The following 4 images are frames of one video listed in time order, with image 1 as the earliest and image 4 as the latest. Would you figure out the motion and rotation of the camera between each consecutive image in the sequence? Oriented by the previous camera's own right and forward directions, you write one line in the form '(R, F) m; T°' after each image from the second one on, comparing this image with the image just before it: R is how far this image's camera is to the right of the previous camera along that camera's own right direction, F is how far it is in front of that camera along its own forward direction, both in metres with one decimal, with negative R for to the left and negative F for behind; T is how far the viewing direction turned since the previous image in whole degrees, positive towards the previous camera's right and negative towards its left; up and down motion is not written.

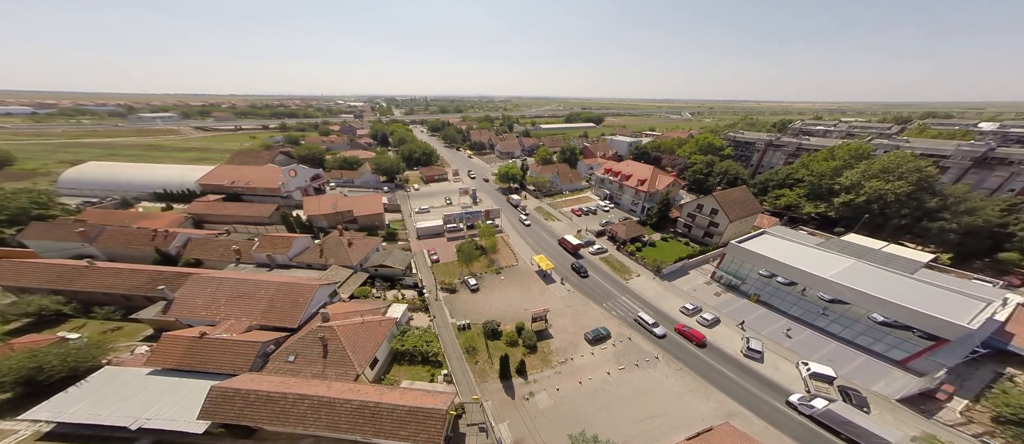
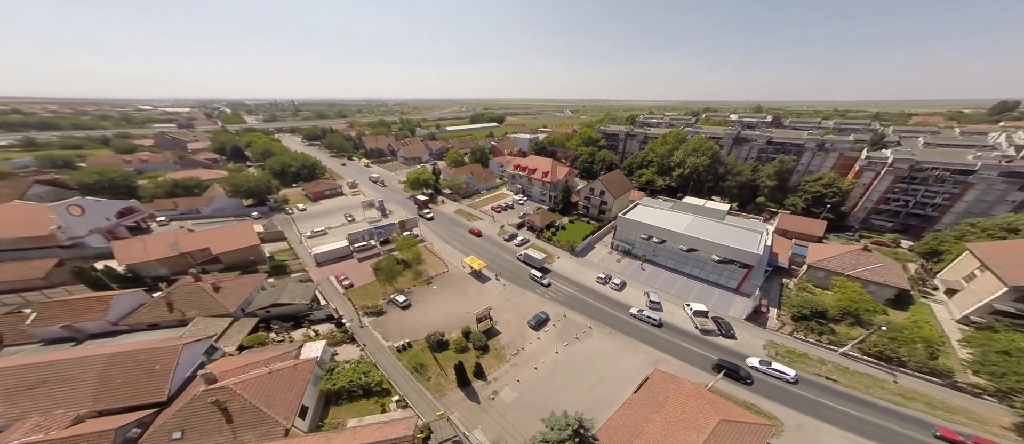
(-3.1, +0.7) m; +20°
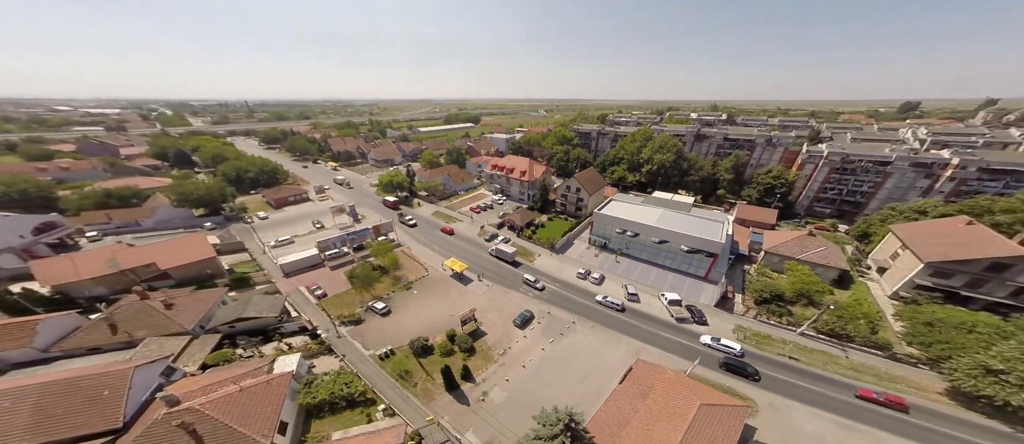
(-0.8, +0.2) m; +5°
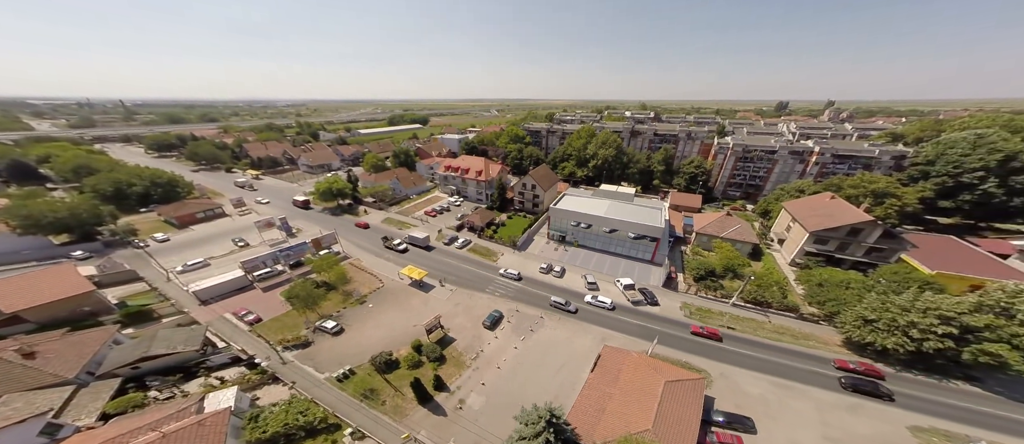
(-1.4, +0.9) m; +10°
